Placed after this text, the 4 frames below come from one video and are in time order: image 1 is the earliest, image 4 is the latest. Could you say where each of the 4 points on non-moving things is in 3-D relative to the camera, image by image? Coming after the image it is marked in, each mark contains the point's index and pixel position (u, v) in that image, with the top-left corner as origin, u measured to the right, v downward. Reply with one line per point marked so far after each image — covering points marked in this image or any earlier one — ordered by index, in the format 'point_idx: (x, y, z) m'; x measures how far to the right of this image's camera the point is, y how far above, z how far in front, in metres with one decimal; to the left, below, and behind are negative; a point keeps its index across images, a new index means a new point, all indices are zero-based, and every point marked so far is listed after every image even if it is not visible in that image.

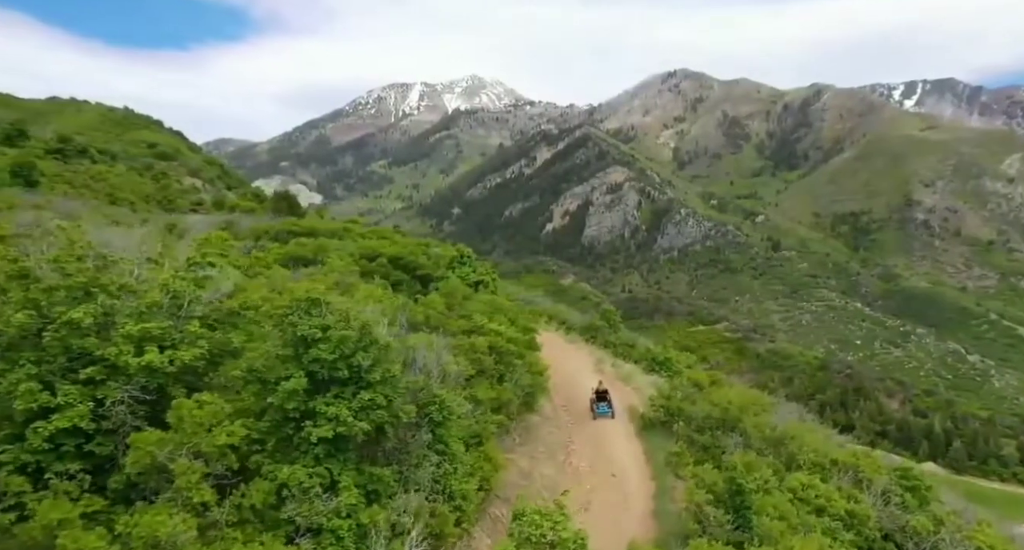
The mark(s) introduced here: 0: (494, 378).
0: (-0.5, -2.8, +17.1) m
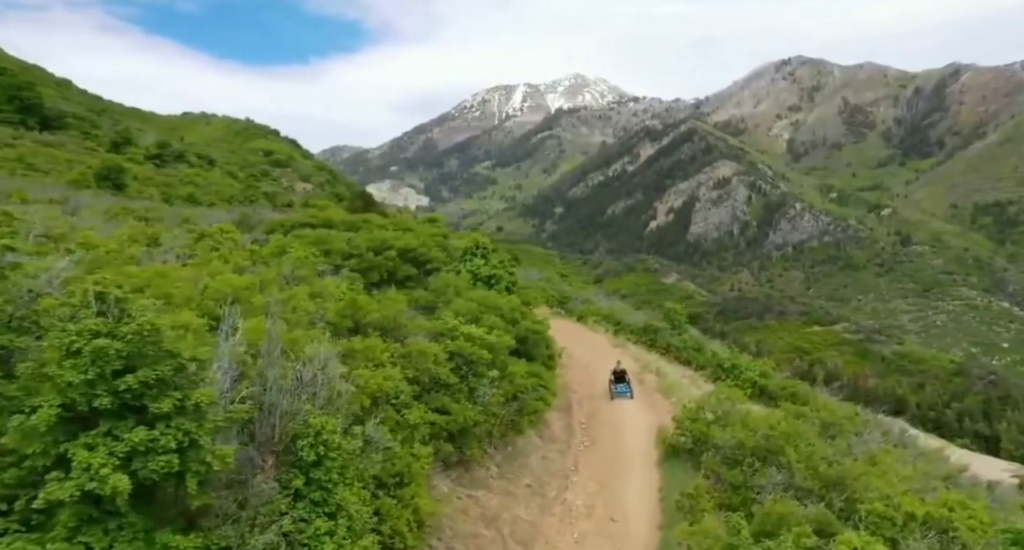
0: (-1.3, -2.5, +13.8) m
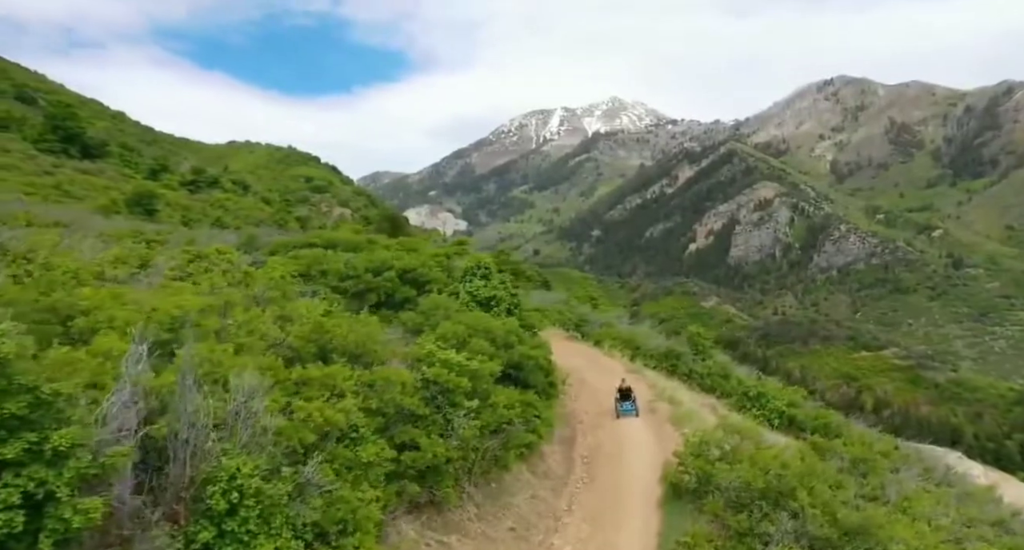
0: (-1.8, -3.0, +12.6) m
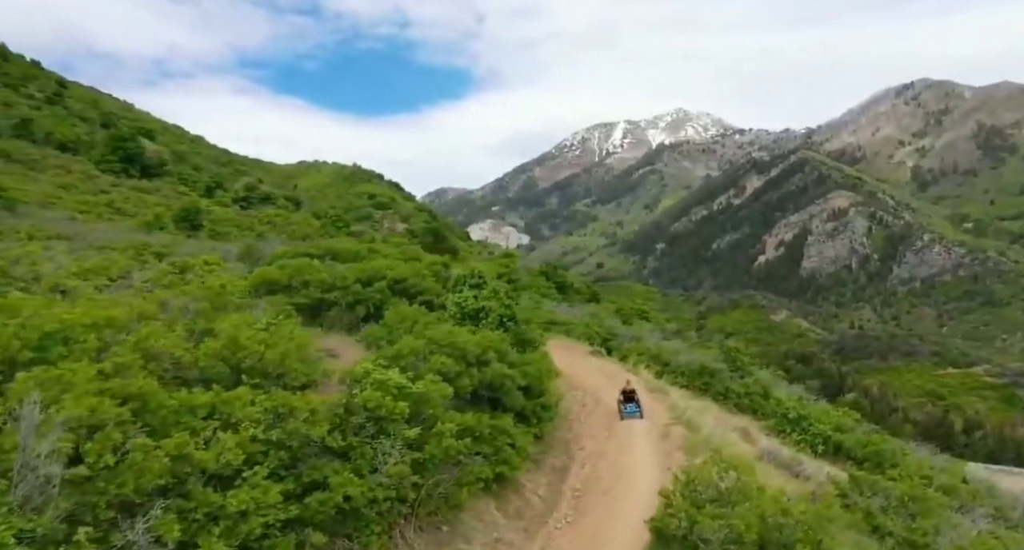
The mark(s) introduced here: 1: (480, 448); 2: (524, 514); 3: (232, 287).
0: (-3.0, -3.1, +10.8) m
1: (-0.3, -3.6, +14.3) m
2: (+0.3, -5.4, +14.9) m
3: (-6.8, -0.4, +16.8) m
